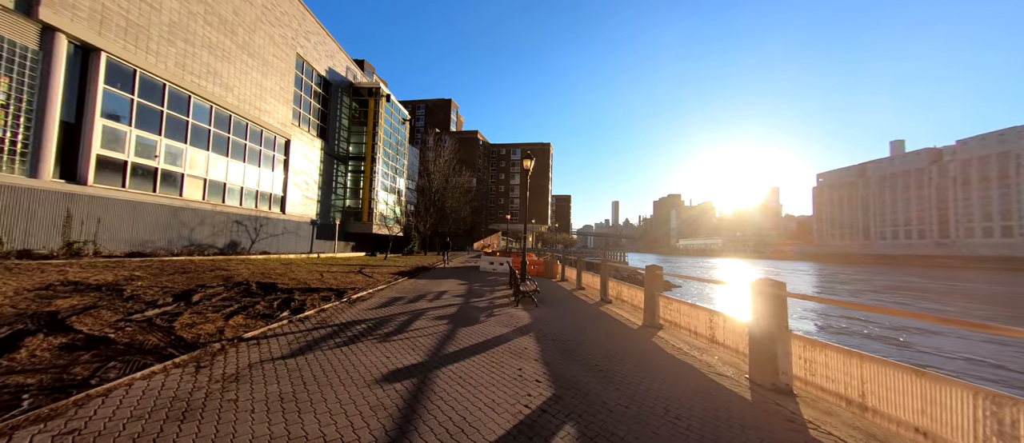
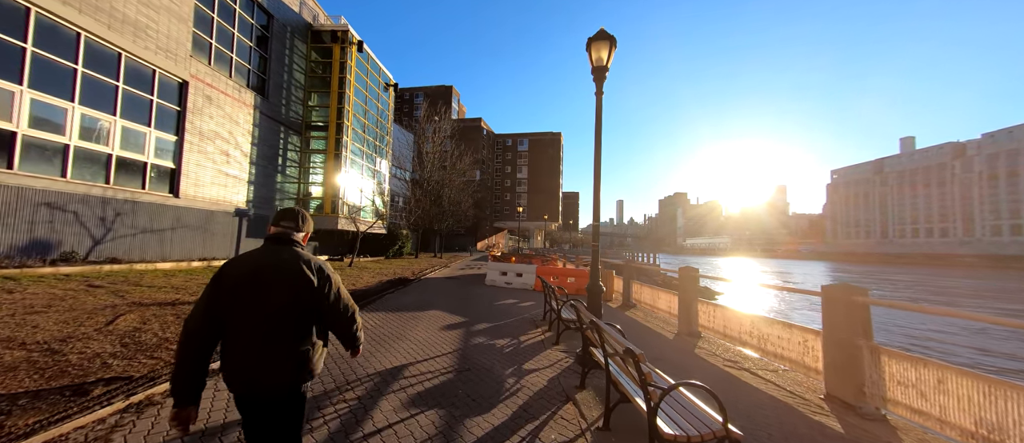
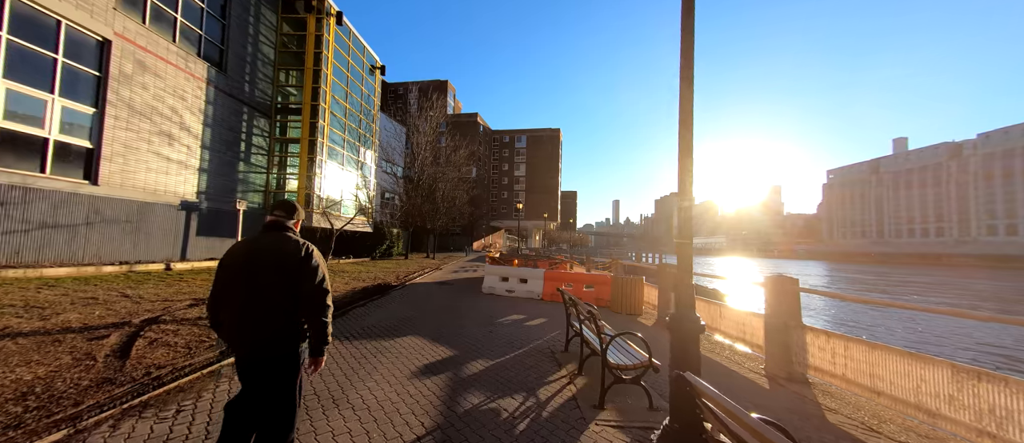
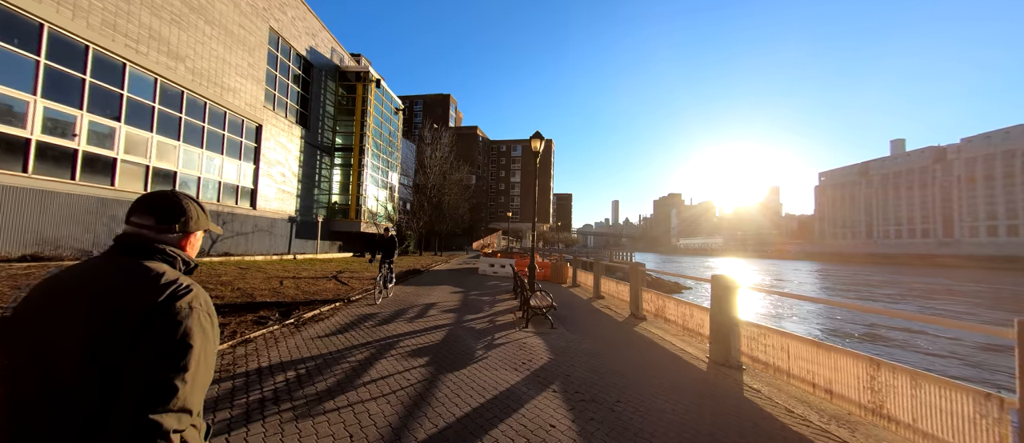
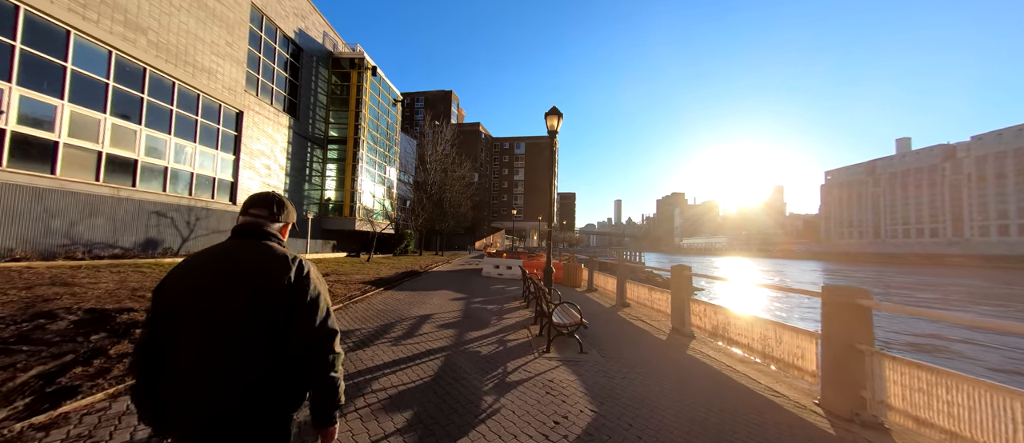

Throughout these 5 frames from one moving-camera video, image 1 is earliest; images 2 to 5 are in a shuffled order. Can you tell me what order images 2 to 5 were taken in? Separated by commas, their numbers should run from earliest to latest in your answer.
4, 5, 2, 3
